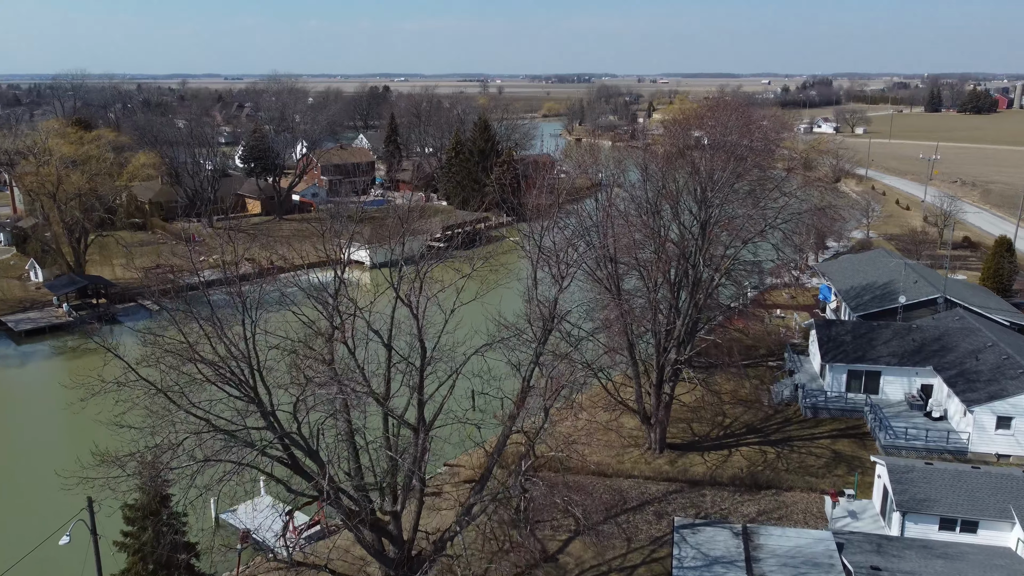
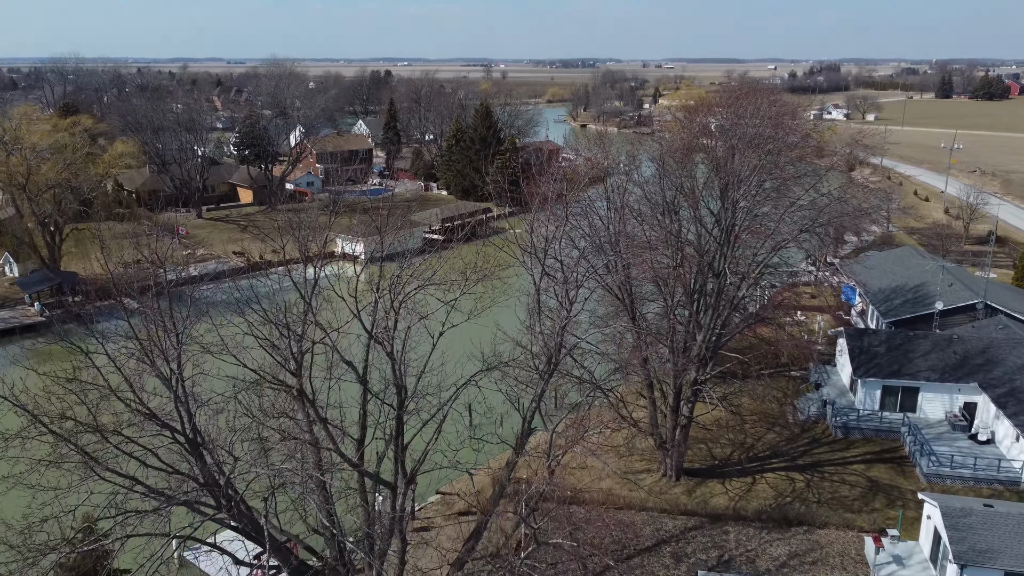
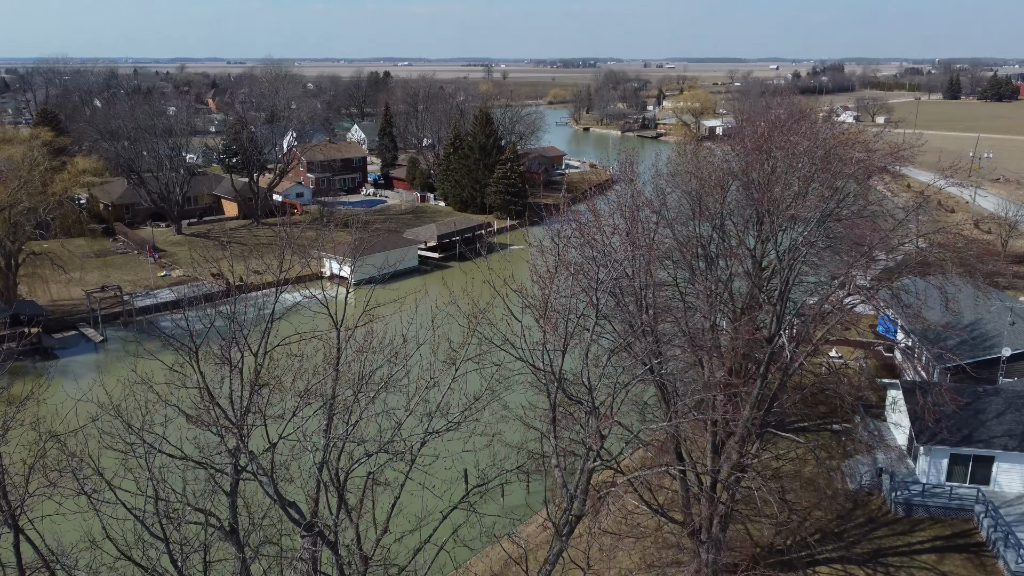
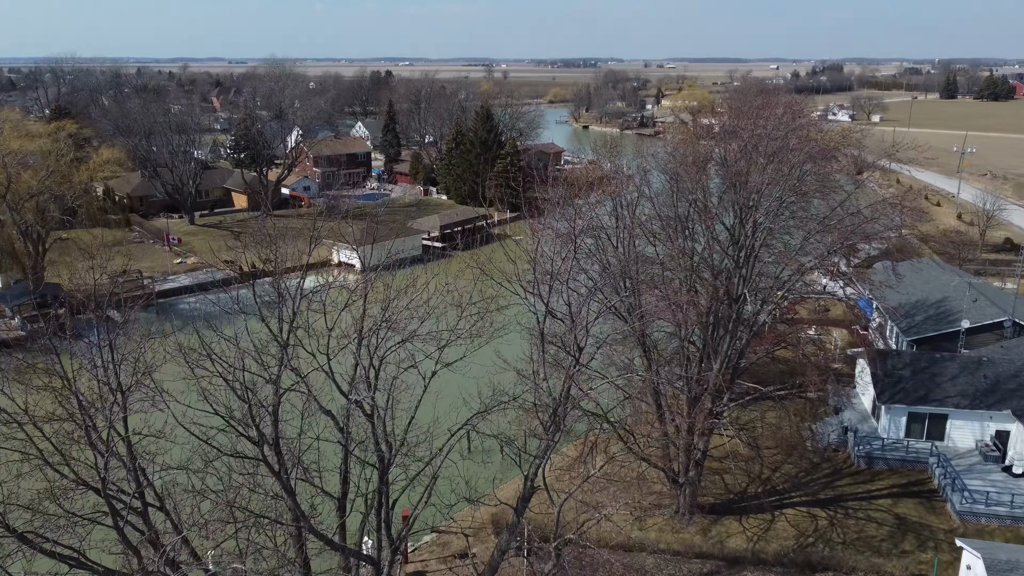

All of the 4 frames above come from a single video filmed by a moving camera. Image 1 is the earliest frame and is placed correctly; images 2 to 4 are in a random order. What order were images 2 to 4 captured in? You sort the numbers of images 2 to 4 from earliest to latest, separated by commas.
2, 4, 3
